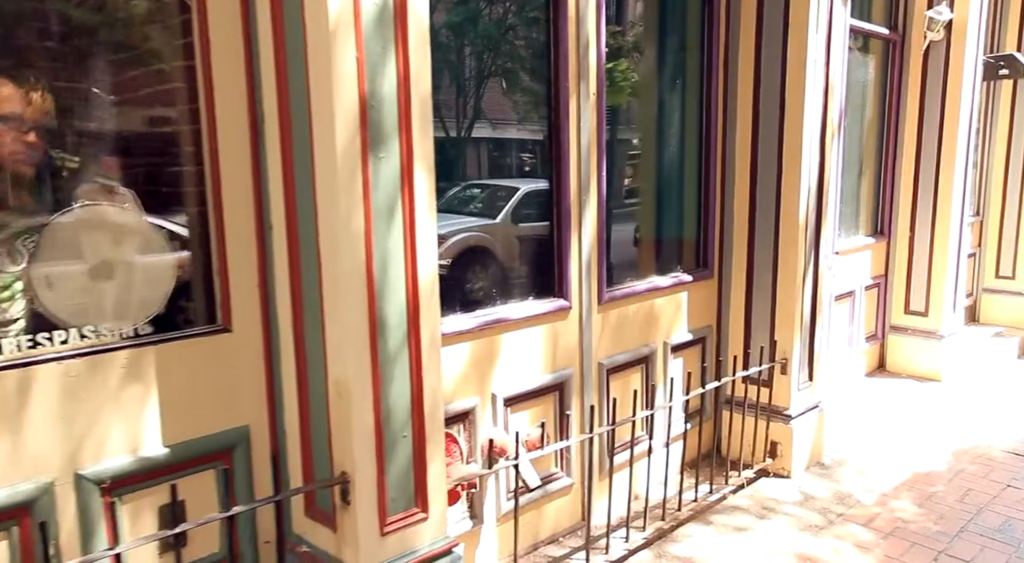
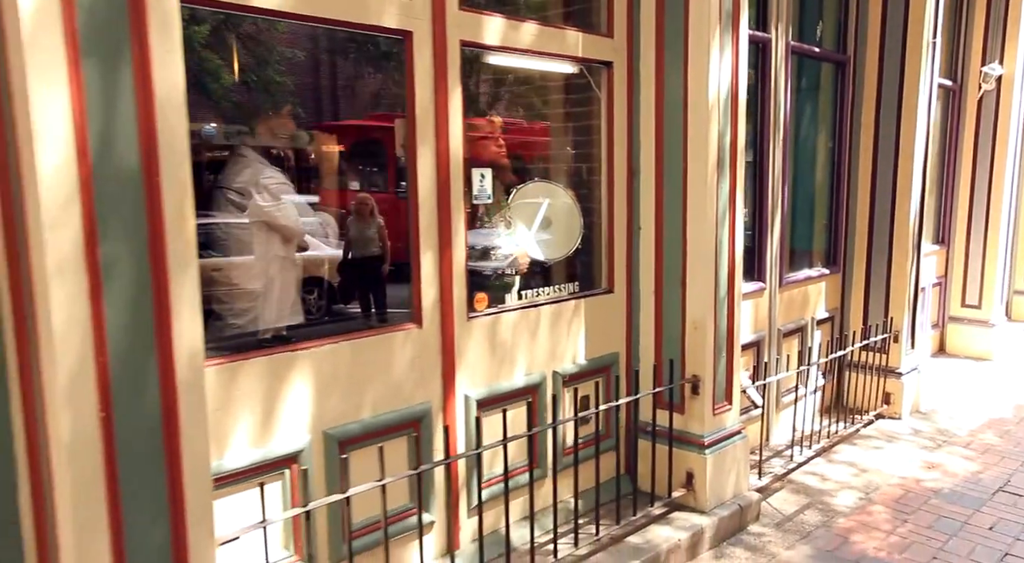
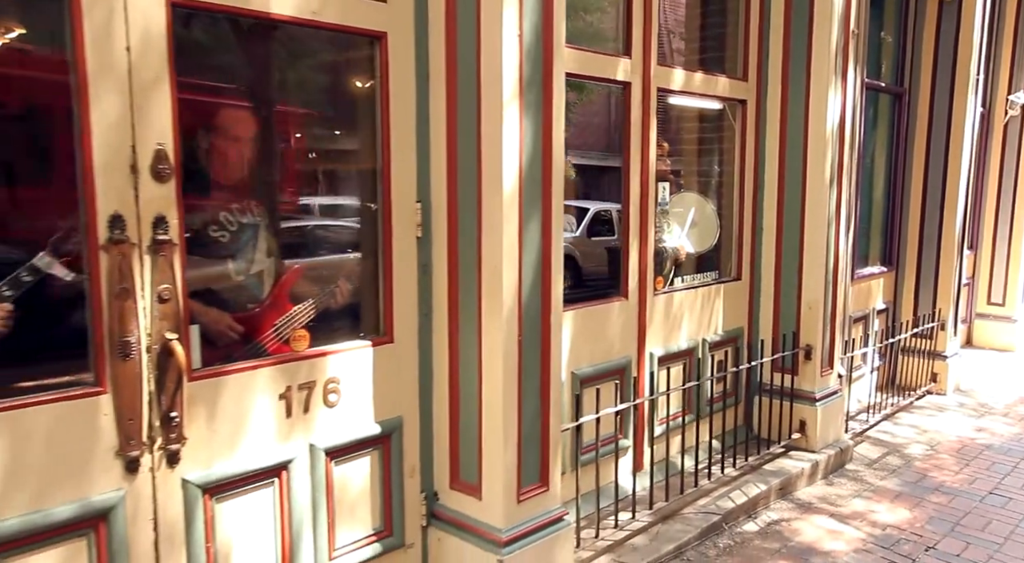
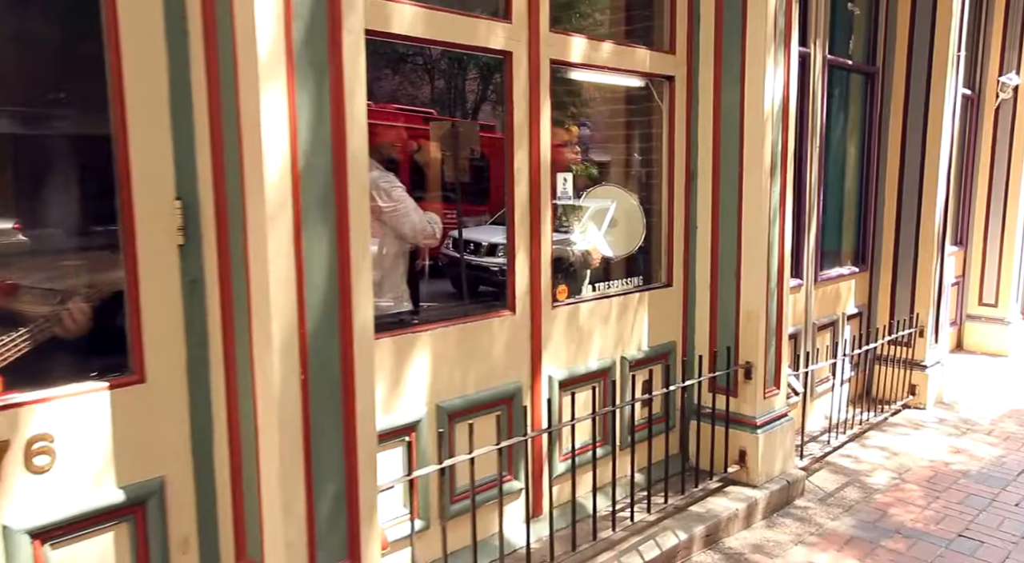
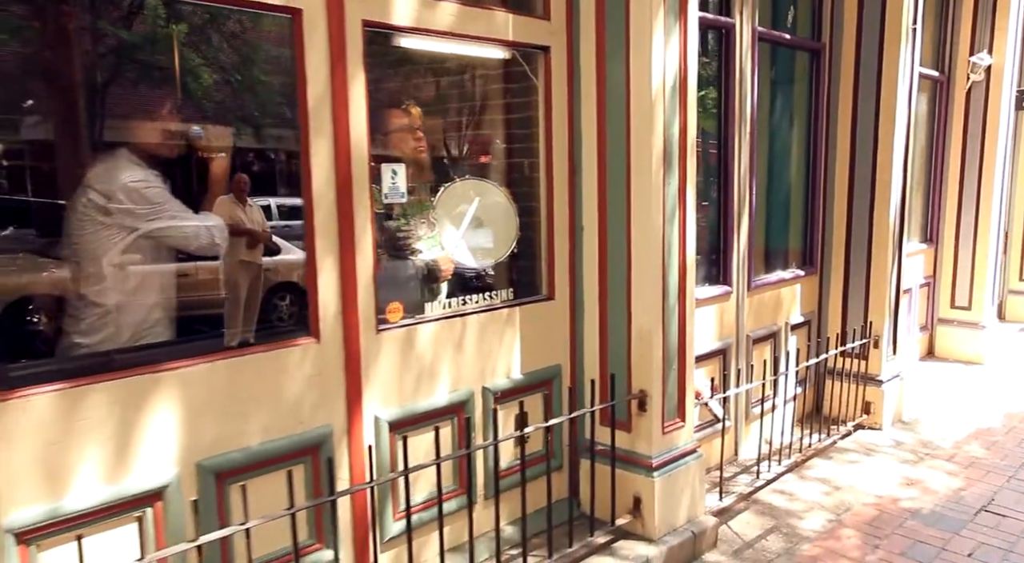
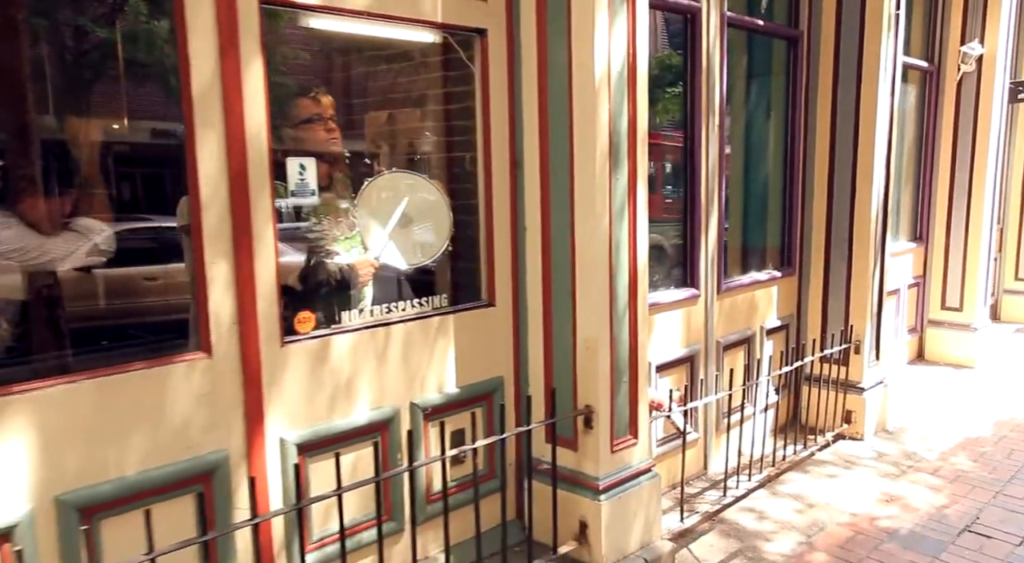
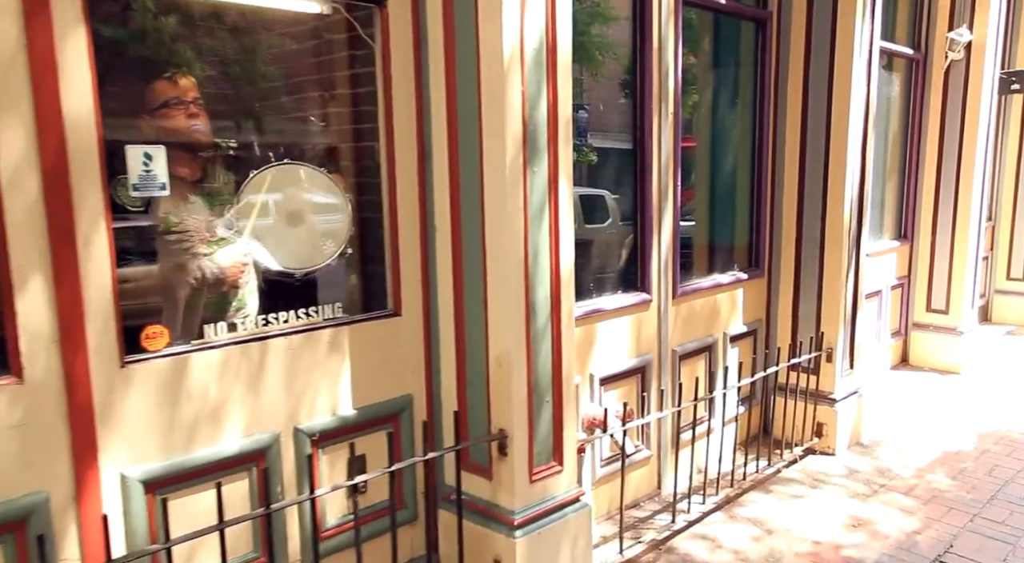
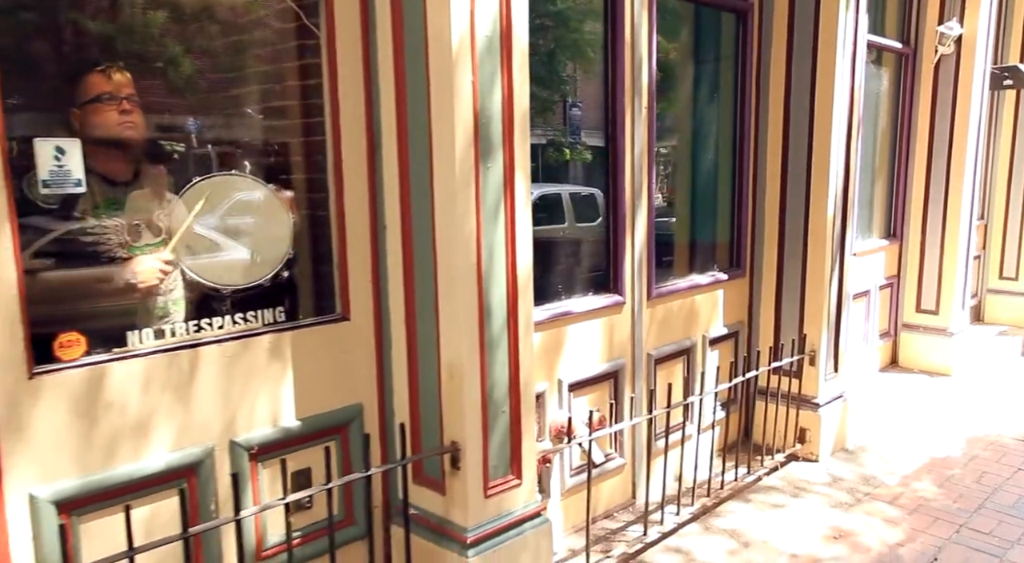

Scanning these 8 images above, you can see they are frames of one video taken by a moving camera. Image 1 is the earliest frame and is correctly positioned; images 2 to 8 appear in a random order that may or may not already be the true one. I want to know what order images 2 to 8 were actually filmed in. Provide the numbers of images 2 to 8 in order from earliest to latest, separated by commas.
8, 7, 6, 5, 2, 4, 3
